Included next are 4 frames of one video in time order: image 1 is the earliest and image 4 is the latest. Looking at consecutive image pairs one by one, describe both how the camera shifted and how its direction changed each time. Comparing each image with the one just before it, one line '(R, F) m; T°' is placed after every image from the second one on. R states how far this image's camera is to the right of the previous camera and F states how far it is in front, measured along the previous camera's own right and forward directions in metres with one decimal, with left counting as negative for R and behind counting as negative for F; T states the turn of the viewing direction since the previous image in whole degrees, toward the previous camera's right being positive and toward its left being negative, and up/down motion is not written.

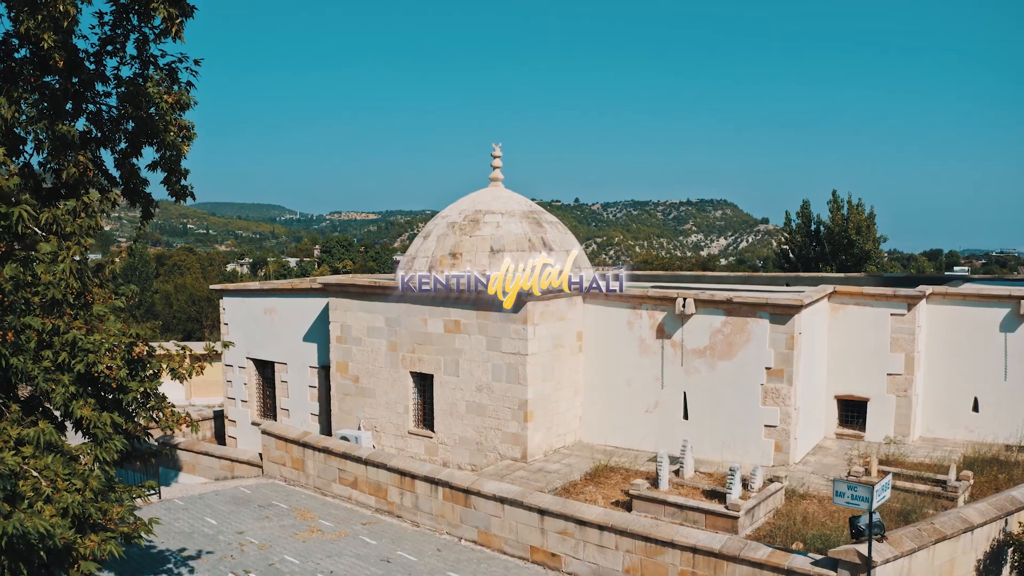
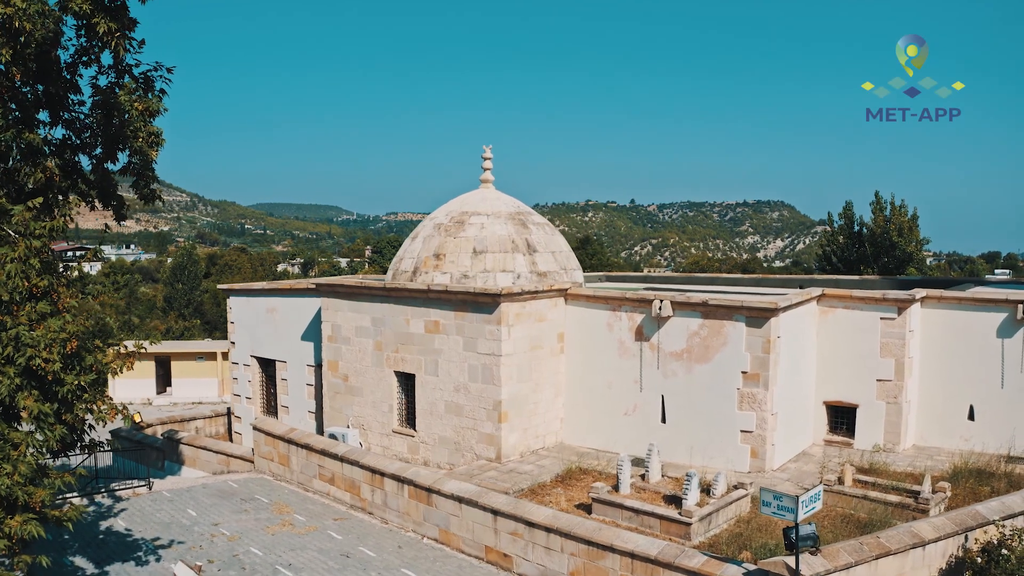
(+1.5, 0.0) m; -4°
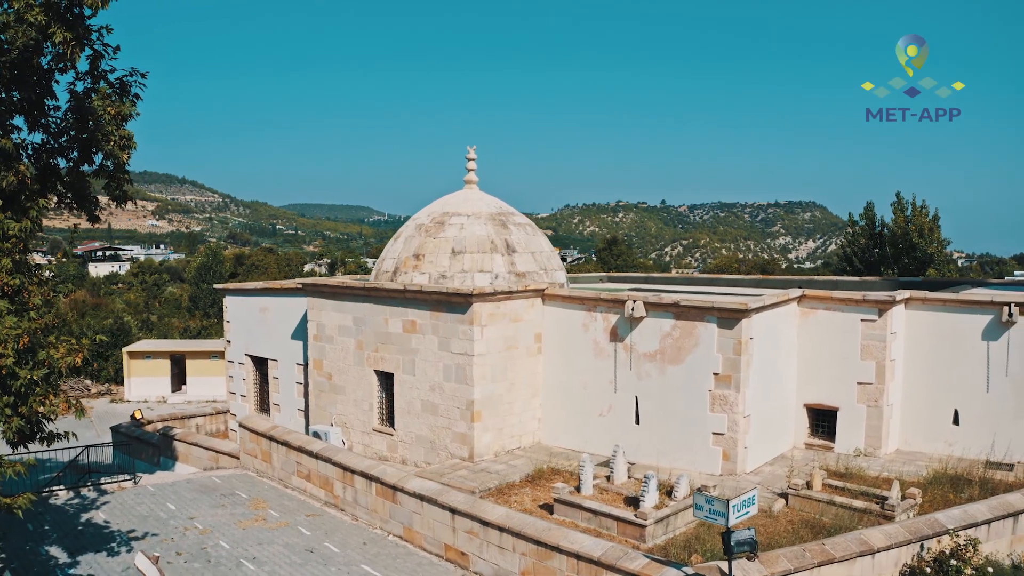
(+1.1, 0.0) m; -3°
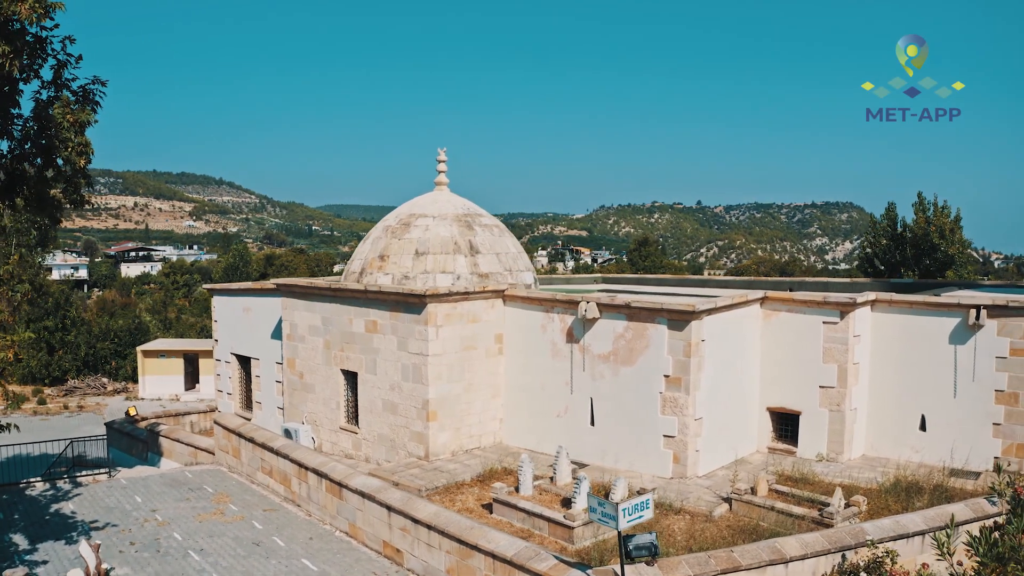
(+1.5, 0.0) m; -3°
